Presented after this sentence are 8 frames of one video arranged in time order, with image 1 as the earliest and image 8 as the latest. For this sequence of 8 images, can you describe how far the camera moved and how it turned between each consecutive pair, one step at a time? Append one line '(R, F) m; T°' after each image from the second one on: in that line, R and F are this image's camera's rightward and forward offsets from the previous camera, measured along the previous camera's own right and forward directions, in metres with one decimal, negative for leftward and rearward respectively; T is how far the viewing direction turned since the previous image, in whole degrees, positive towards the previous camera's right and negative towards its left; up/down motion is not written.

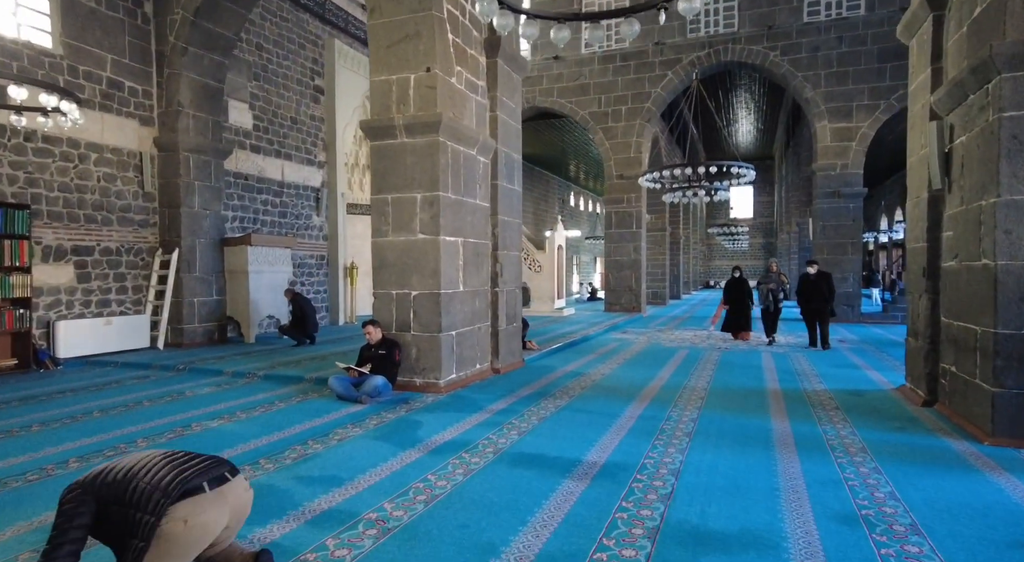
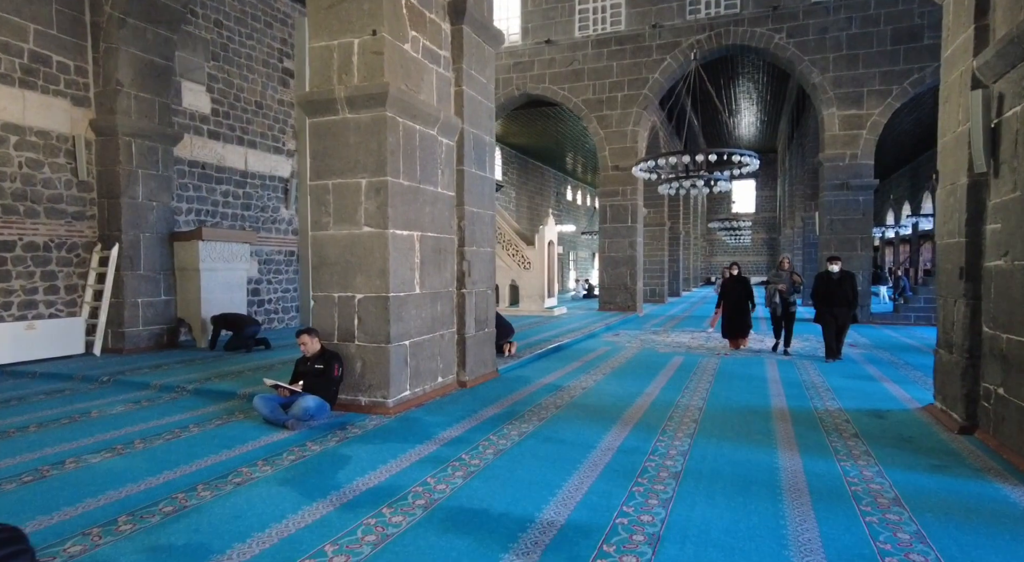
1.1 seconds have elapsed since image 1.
(+0.3, +0.7) m; 0°
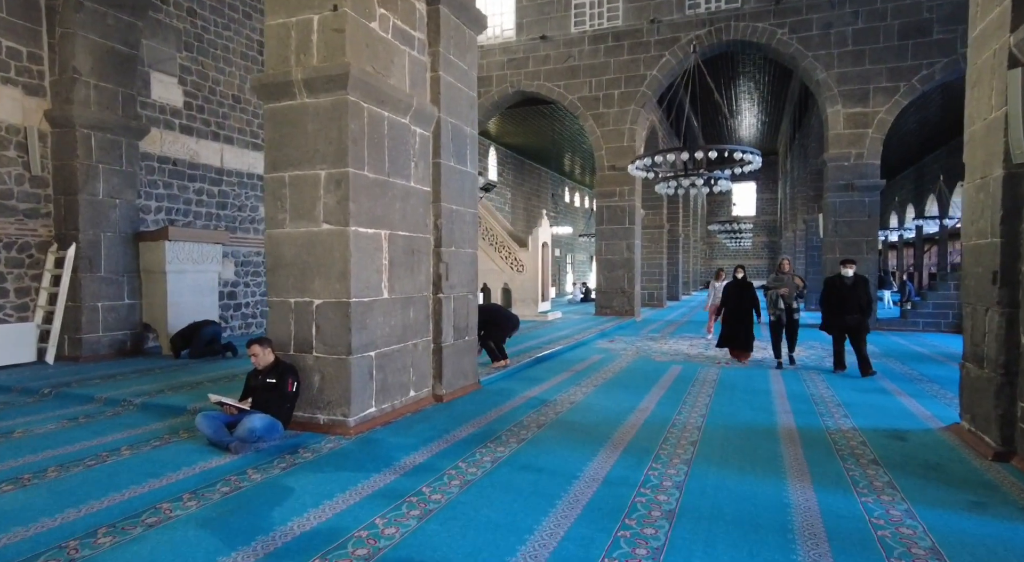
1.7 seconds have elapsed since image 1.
(+0.1, +0.5) m; 0°
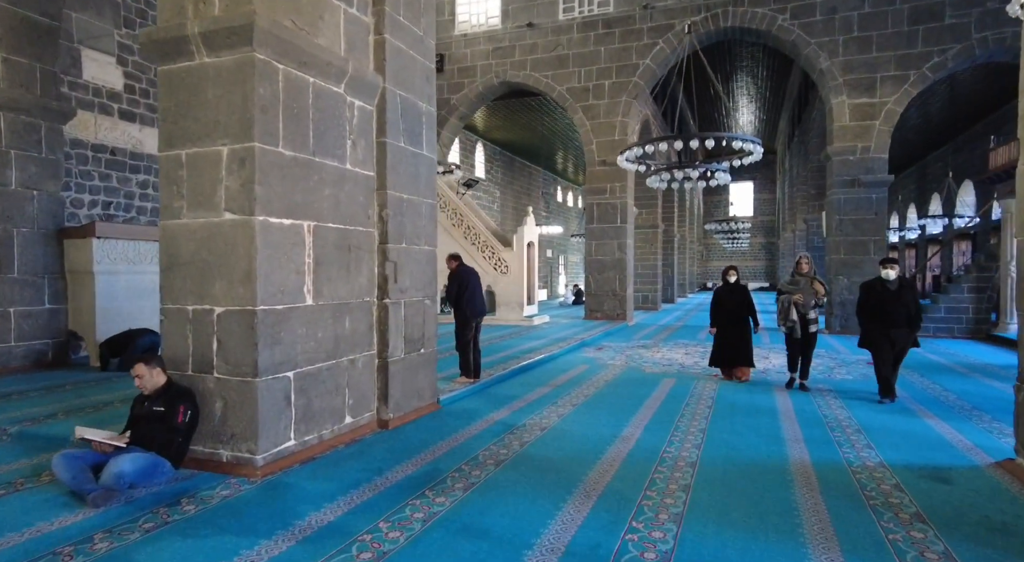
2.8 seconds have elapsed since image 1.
(+0.2, +0.8) m; 0°
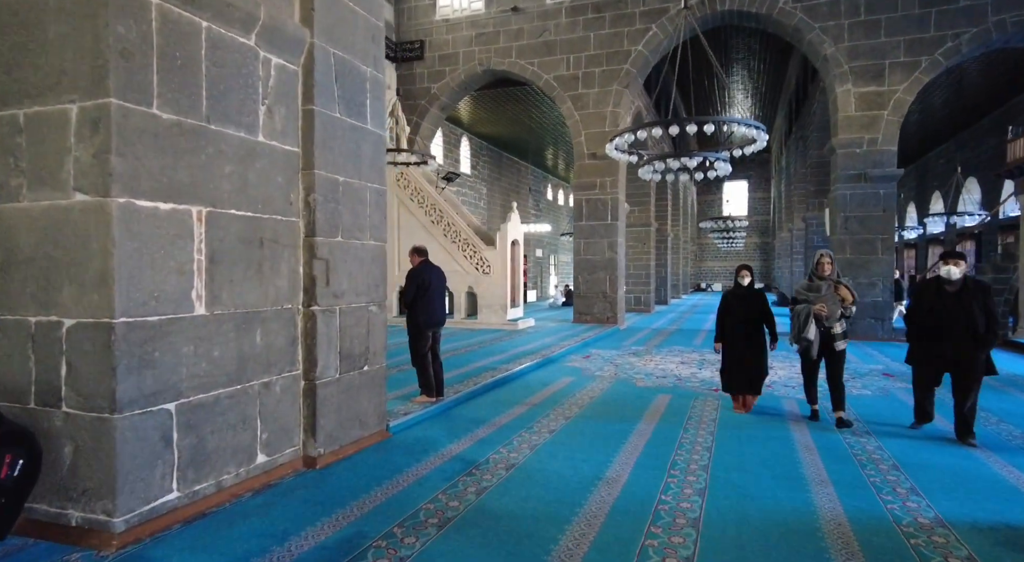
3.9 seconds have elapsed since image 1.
(+0.2, +0.8) m; +1°
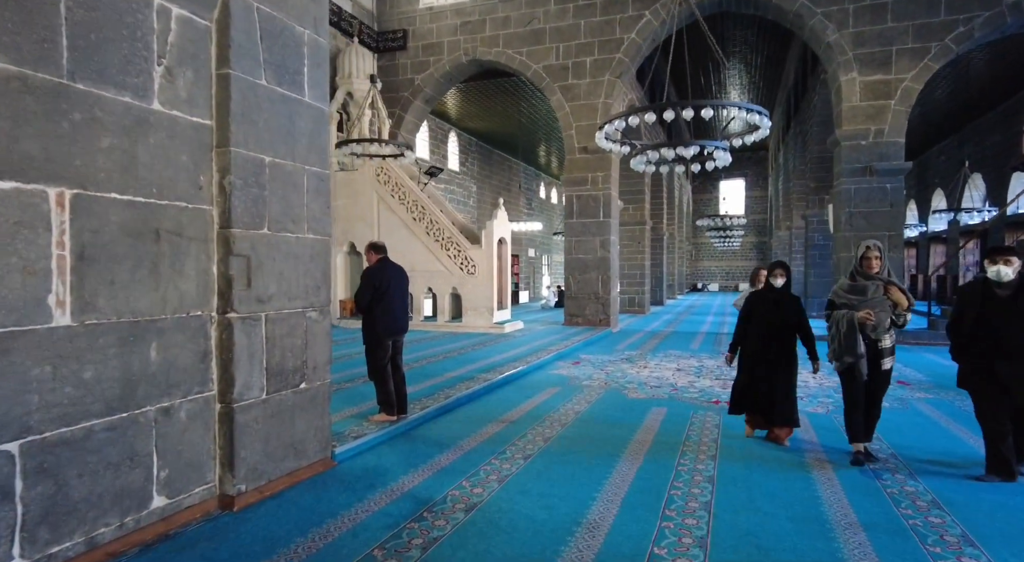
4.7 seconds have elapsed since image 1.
(+0.2, +0.6) m; 0°
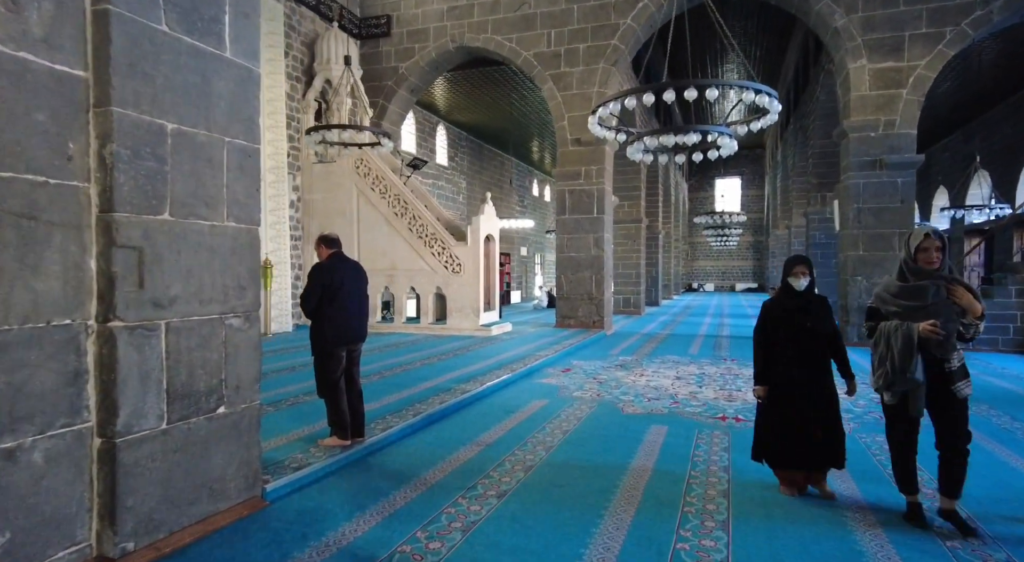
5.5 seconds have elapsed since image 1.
(+0.1, +0.6) m; +1°
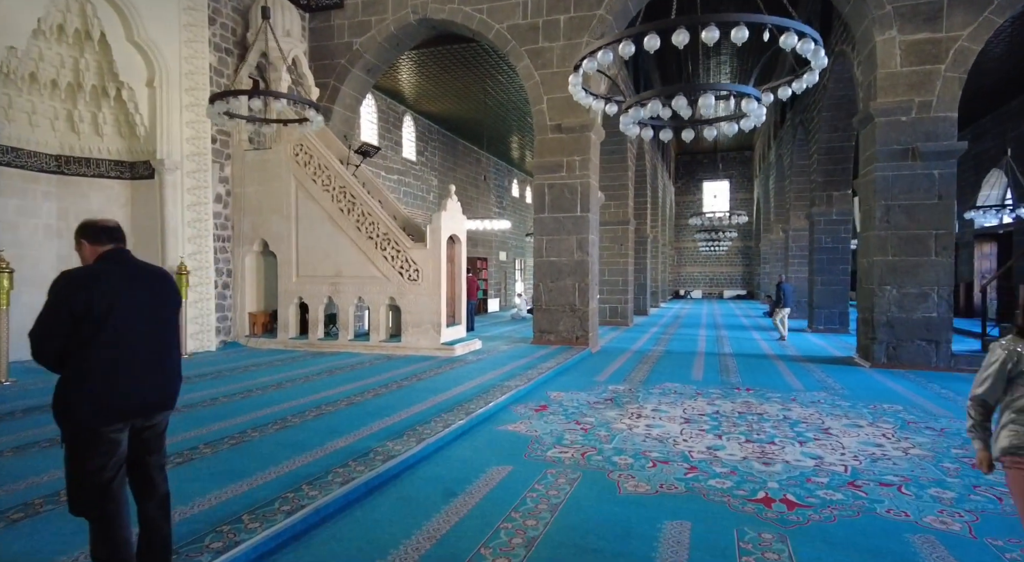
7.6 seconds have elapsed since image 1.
(+0.2, +1.4) m; +2°
